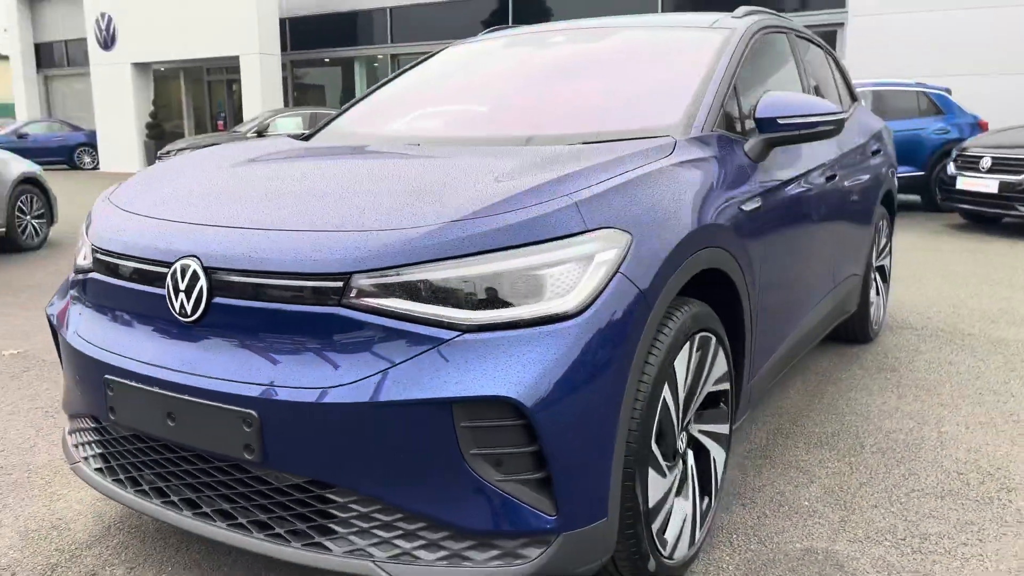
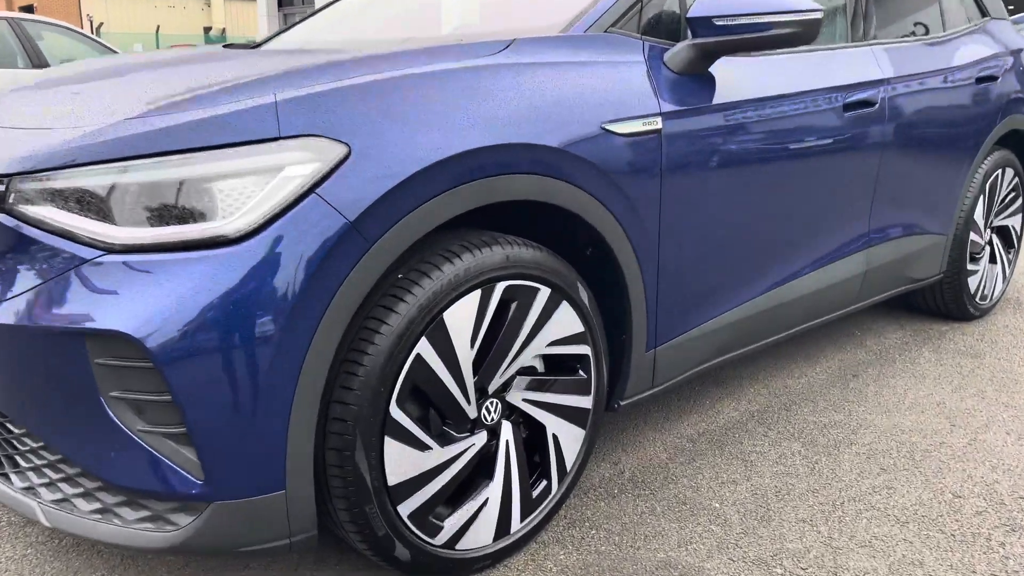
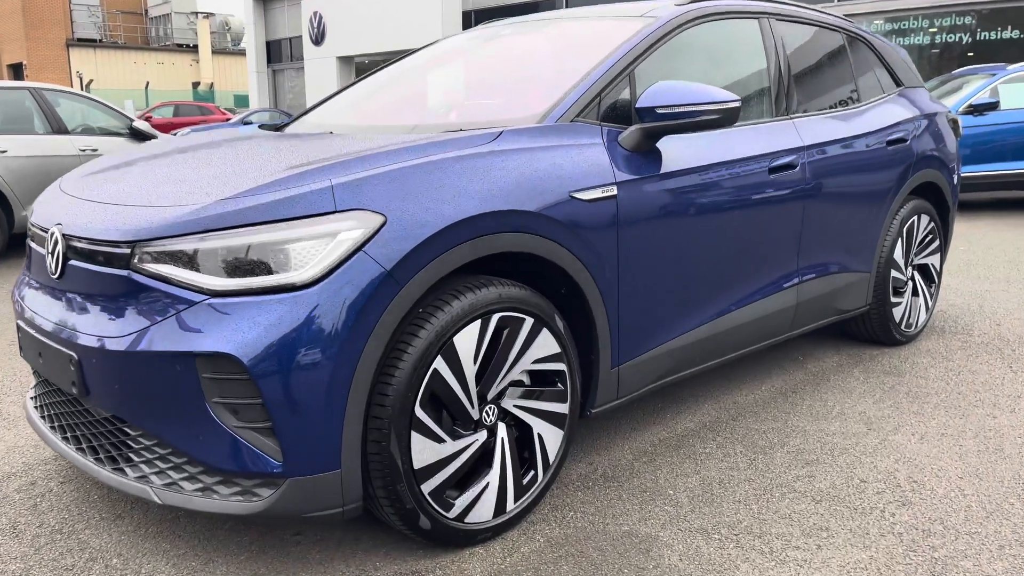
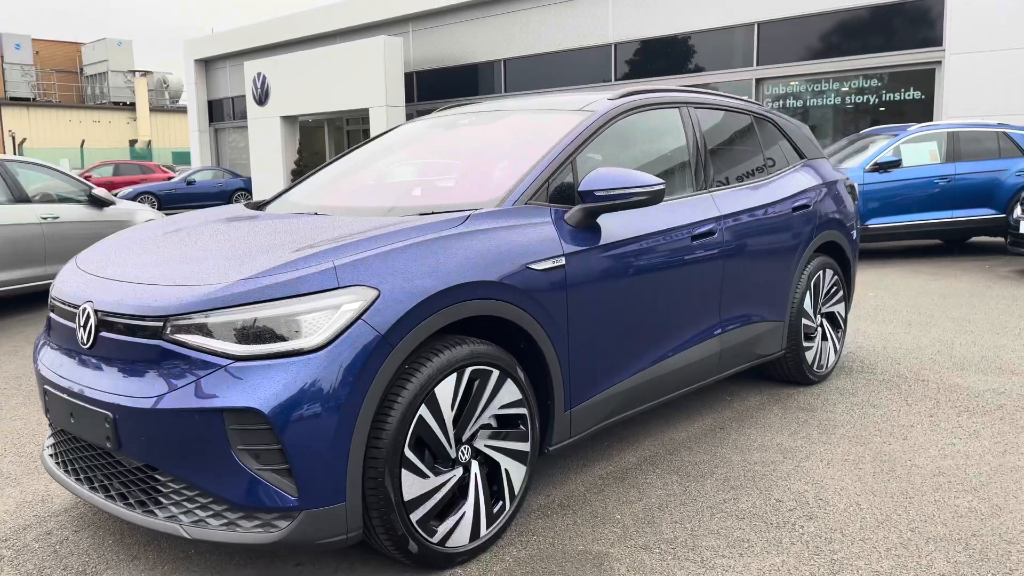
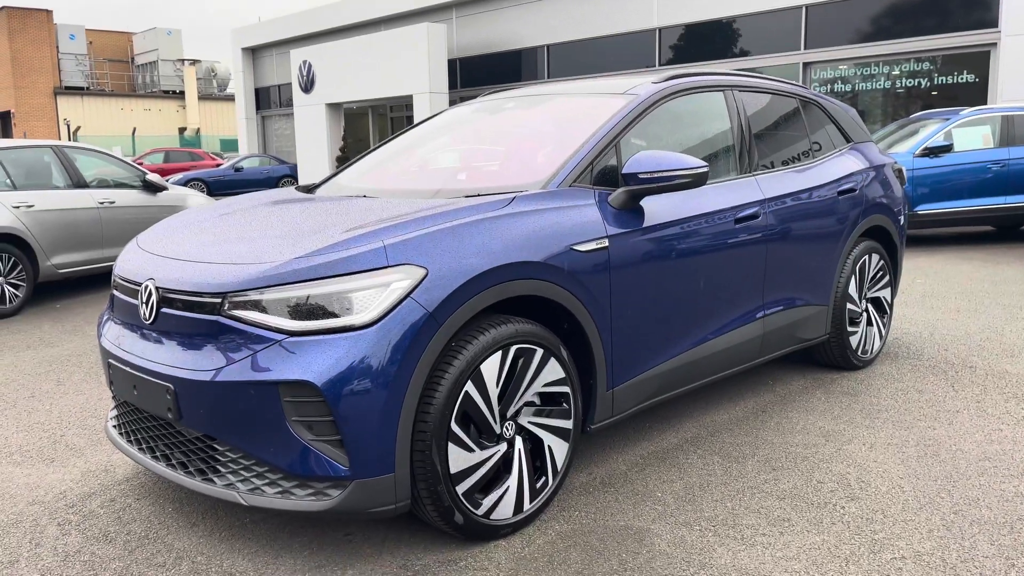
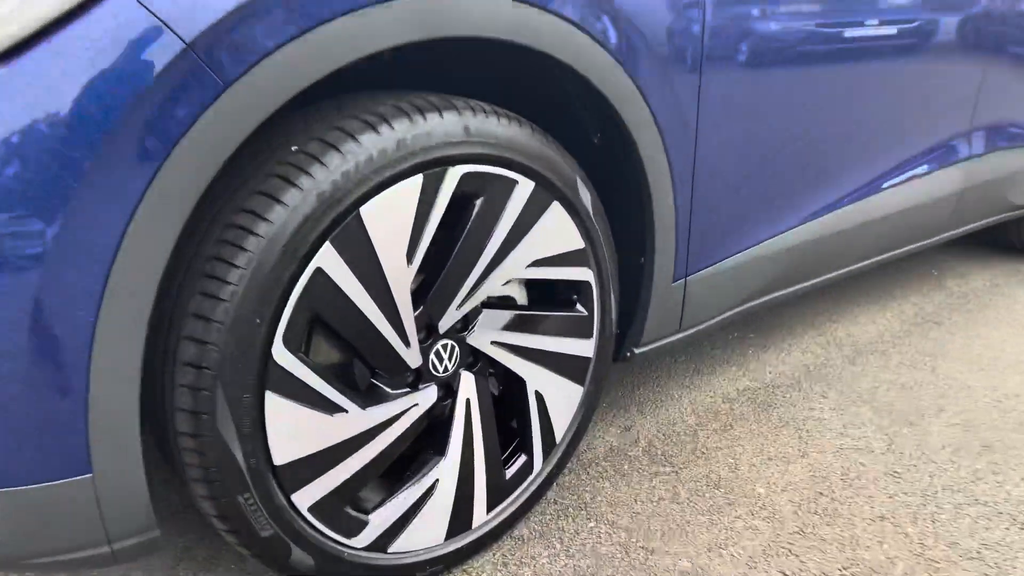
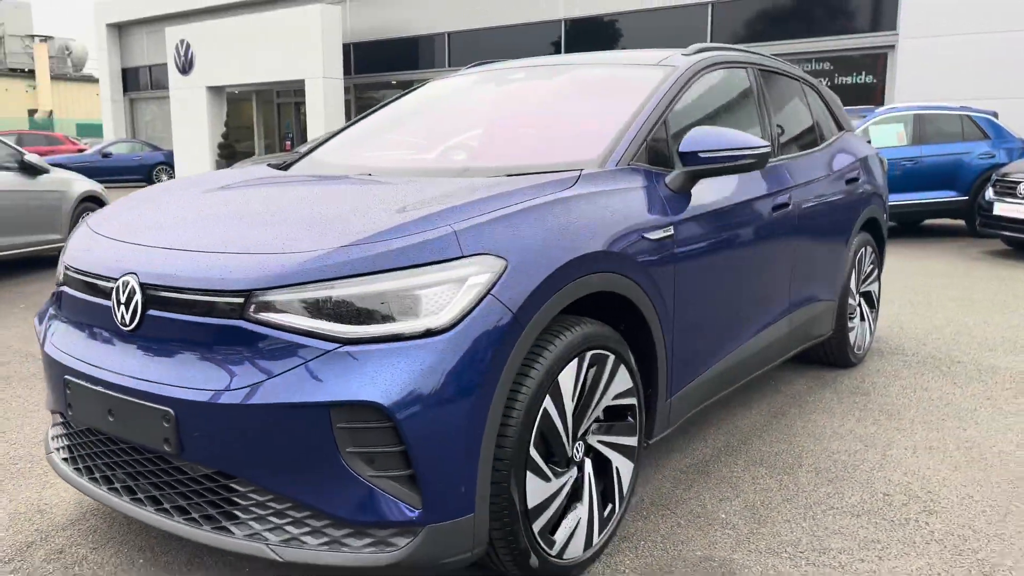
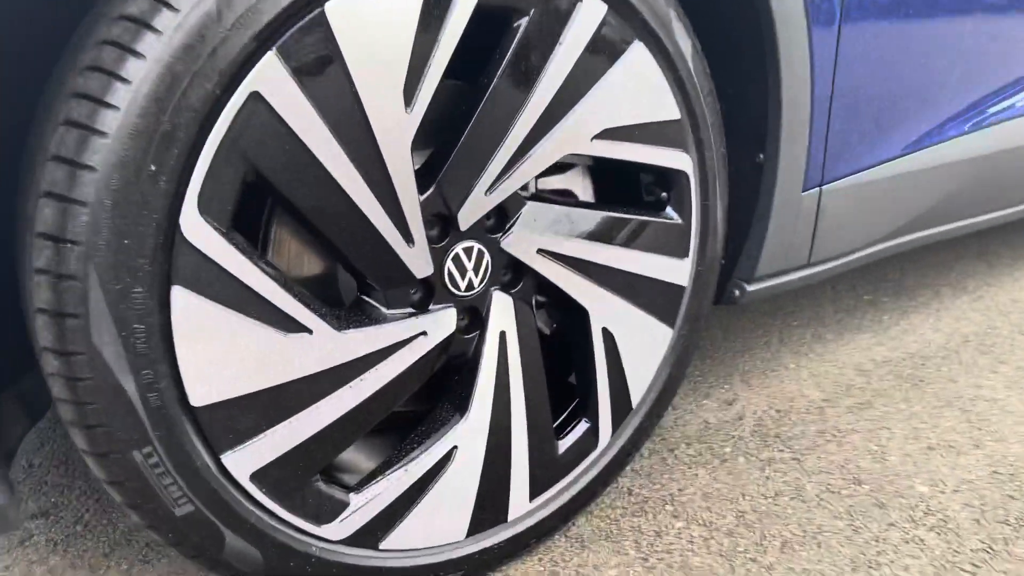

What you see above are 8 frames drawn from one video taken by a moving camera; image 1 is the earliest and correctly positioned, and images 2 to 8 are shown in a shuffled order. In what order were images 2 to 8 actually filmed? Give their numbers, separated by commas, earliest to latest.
7, 4, 5, 3, 2, 6, 8
